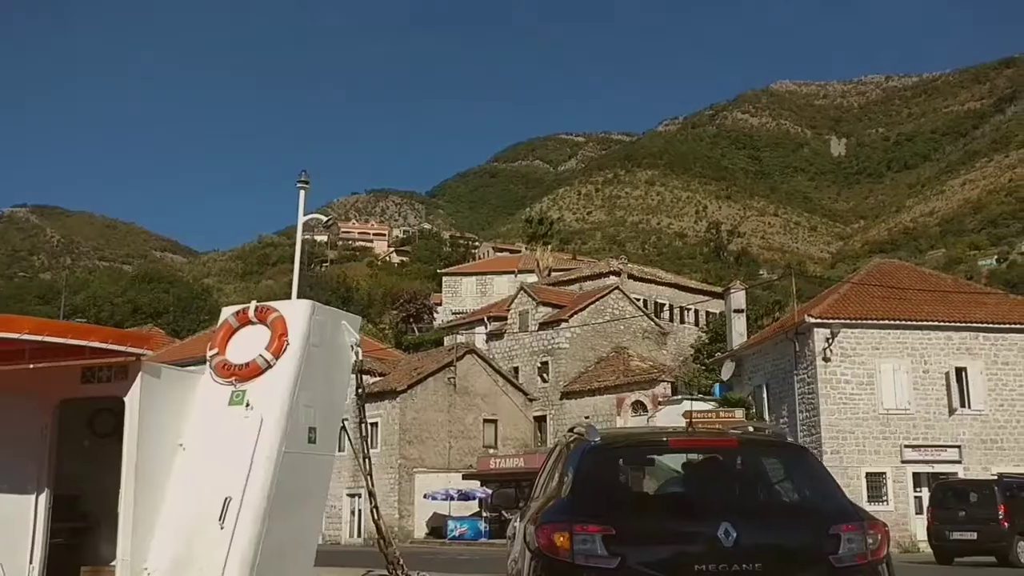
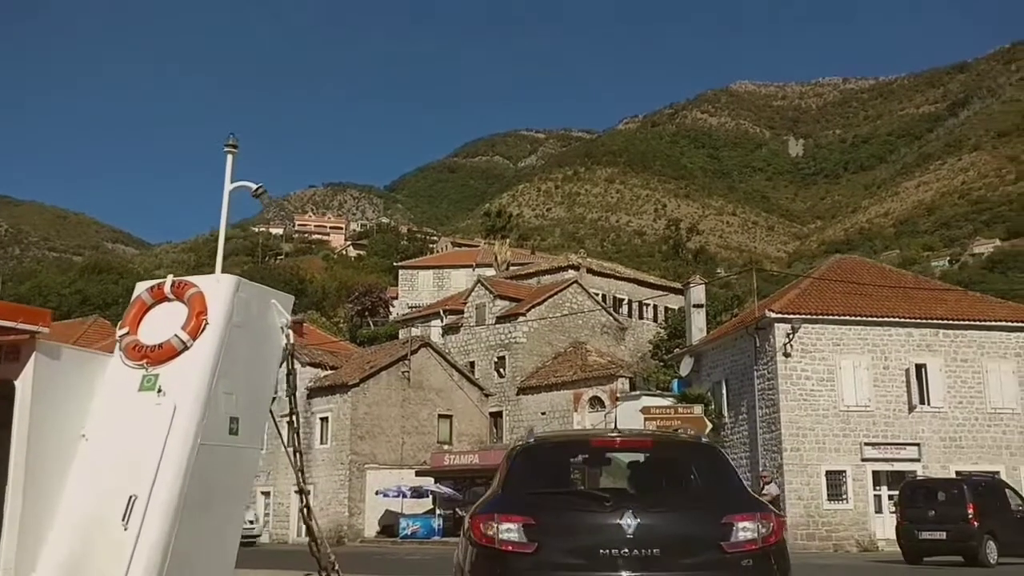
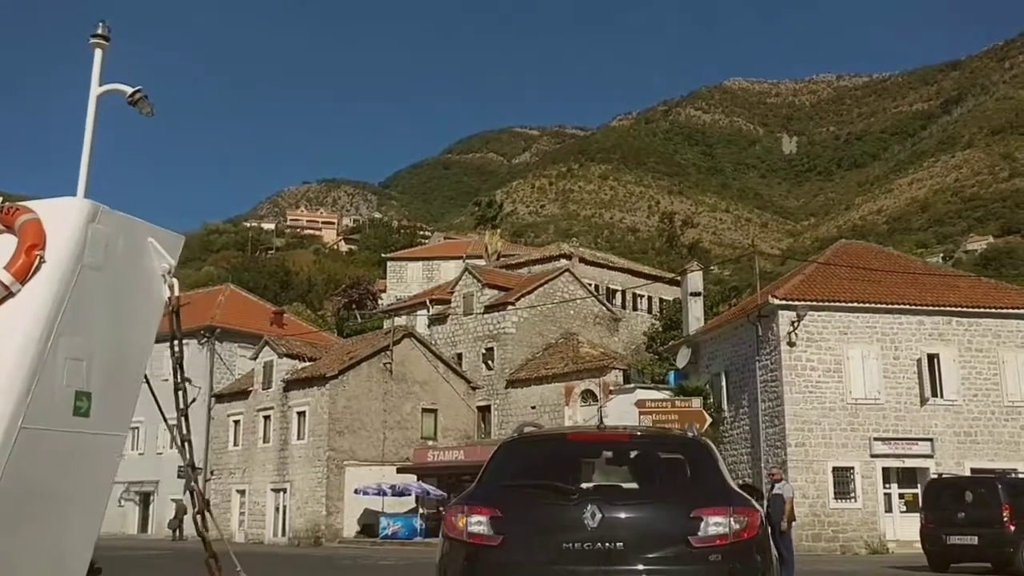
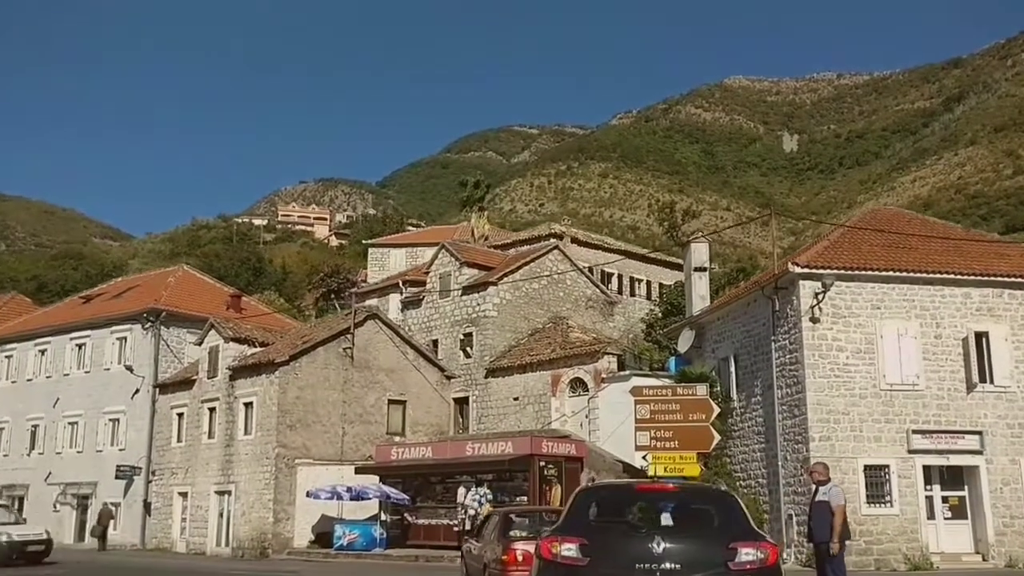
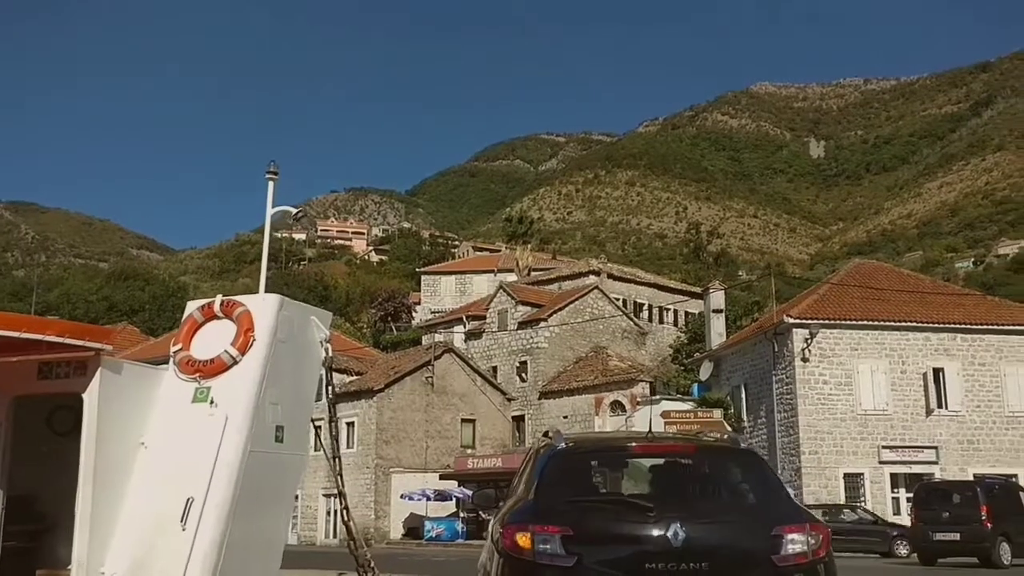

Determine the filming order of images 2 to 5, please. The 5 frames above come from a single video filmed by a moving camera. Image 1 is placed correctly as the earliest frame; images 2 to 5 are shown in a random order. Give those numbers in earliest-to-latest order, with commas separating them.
5, 2, 3, 4
